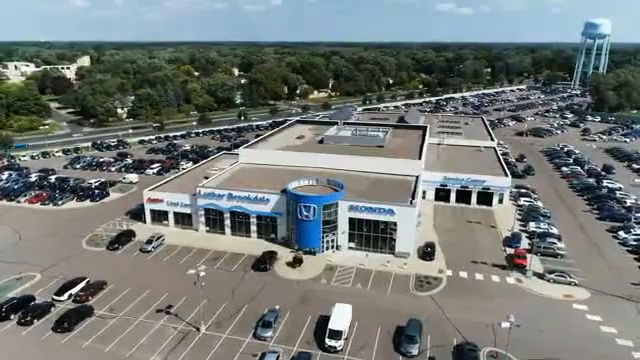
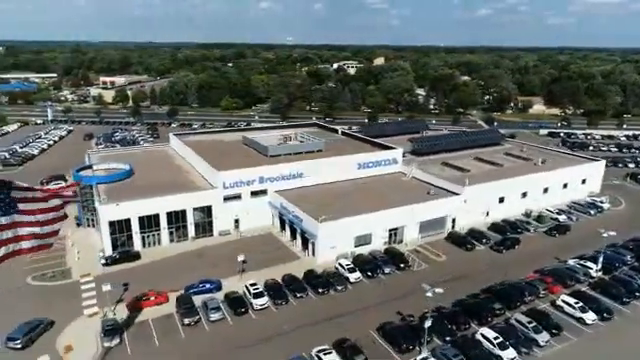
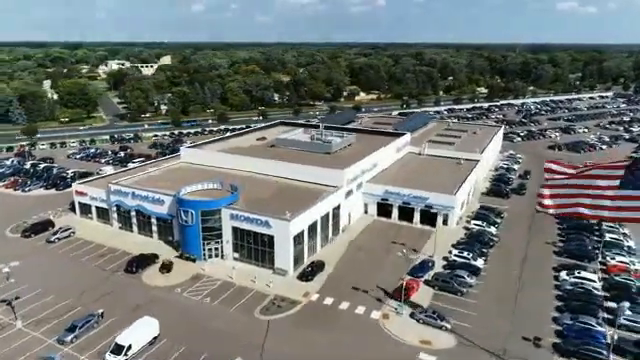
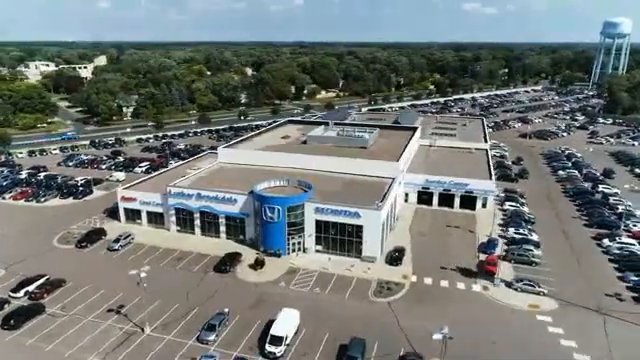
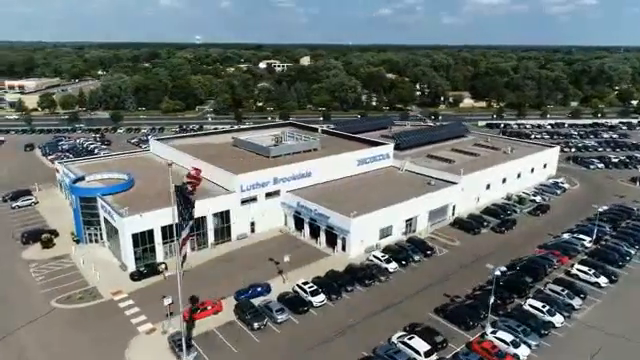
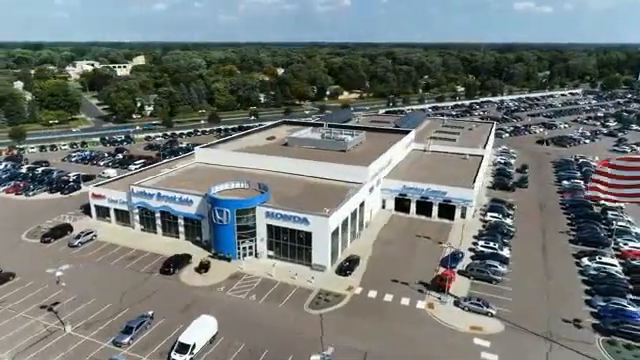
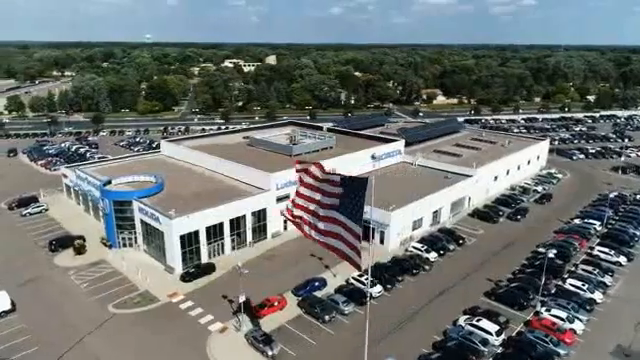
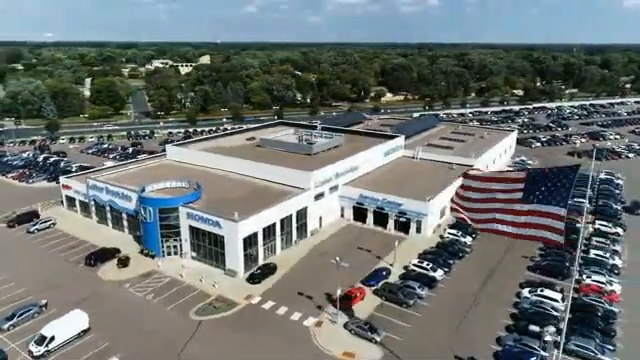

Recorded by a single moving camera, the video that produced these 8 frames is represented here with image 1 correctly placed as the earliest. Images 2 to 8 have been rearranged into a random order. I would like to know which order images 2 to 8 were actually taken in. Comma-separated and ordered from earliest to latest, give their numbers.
4, 6, 3, 8, 7, 5, 2
